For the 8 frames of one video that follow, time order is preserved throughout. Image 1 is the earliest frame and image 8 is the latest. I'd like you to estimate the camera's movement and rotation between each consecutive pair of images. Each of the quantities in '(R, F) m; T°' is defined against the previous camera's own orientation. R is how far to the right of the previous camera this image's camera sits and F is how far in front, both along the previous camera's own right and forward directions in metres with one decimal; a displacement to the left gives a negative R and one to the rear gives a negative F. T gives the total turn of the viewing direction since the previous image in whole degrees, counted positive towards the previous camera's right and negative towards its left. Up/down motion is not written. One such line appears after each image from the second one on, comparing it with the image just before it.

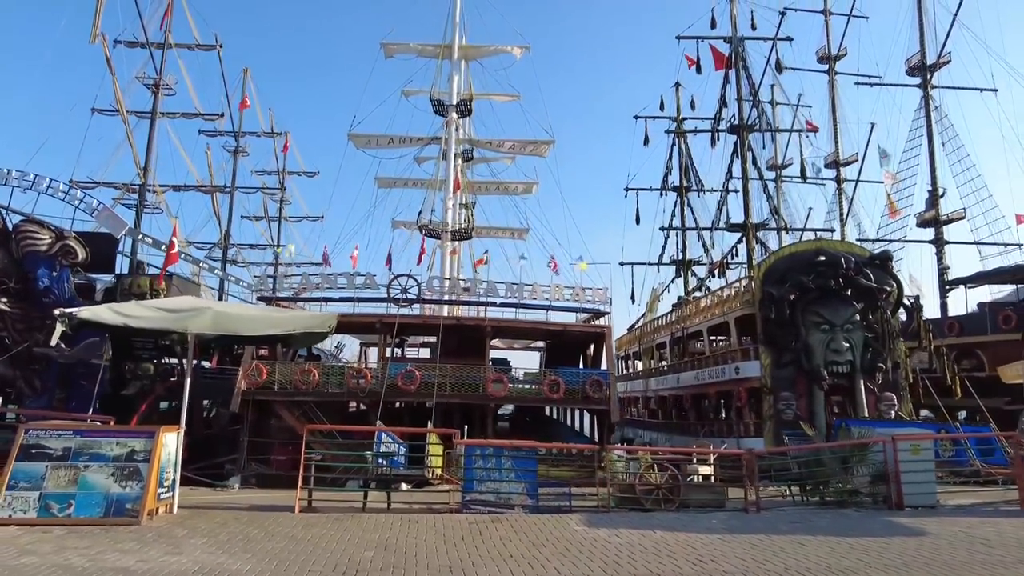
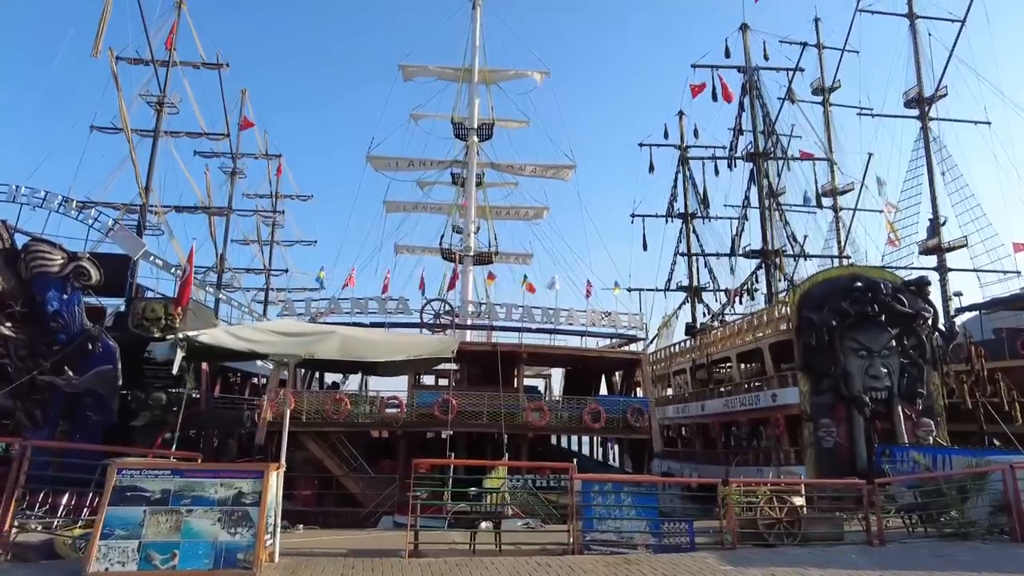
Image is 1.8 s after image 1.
(-2.1, +0.6) m; +3°
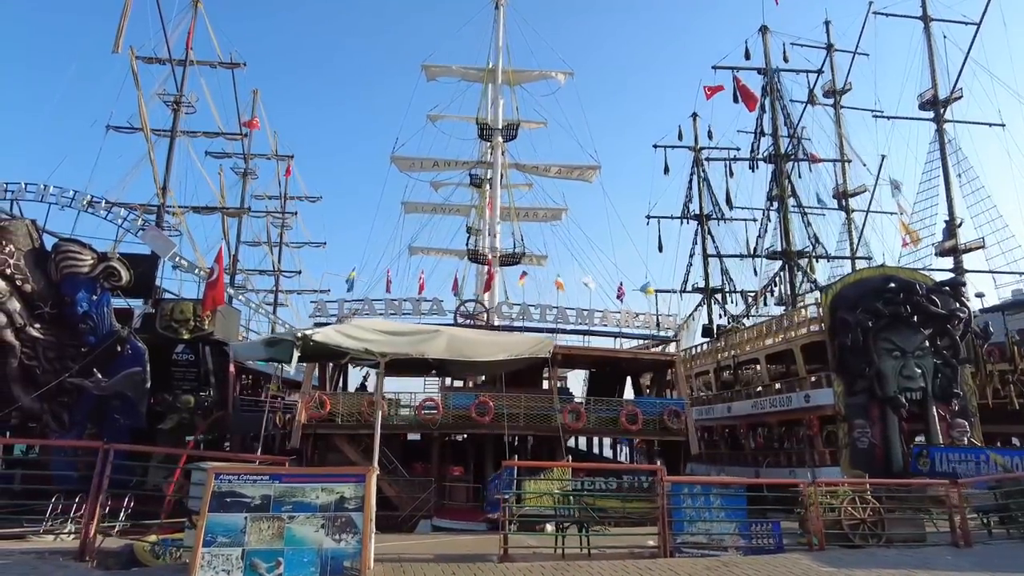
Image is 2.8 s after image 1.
(-1.3, +0.2) m; +1°
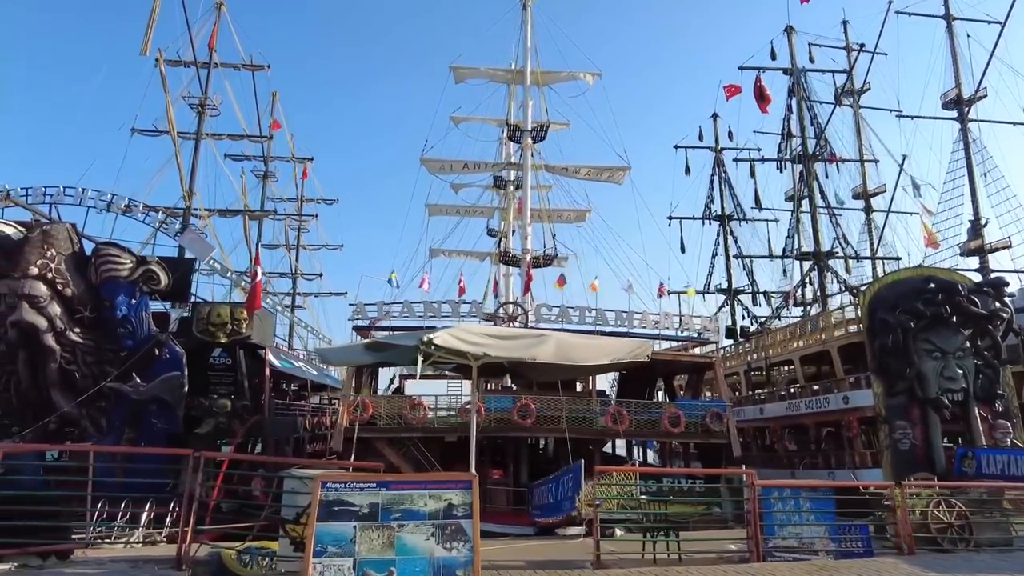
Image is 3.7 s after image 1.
(-1.2, +0.1) m; 0°
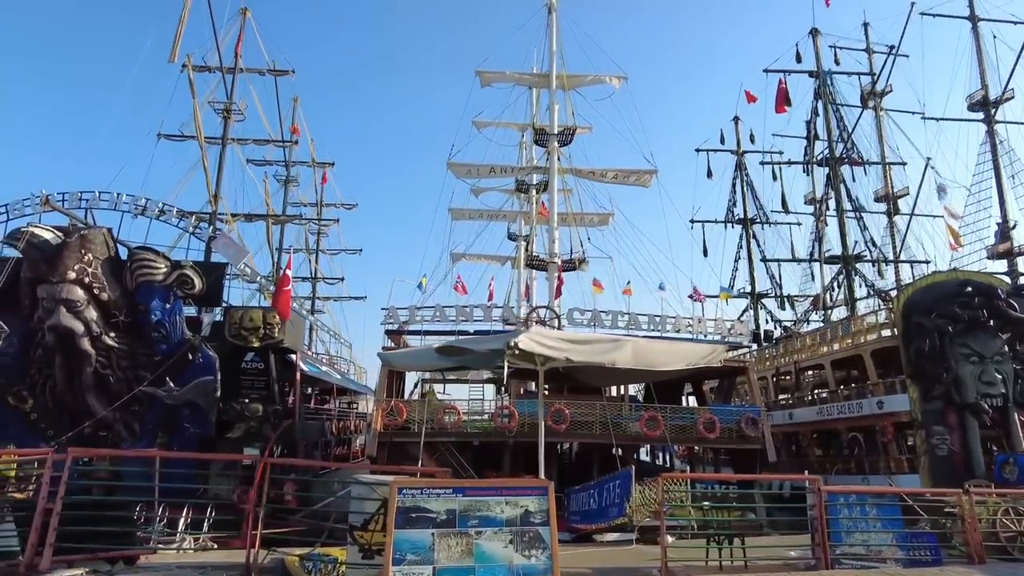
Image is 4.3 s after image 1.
(-0.7, +0.1) m; -1°
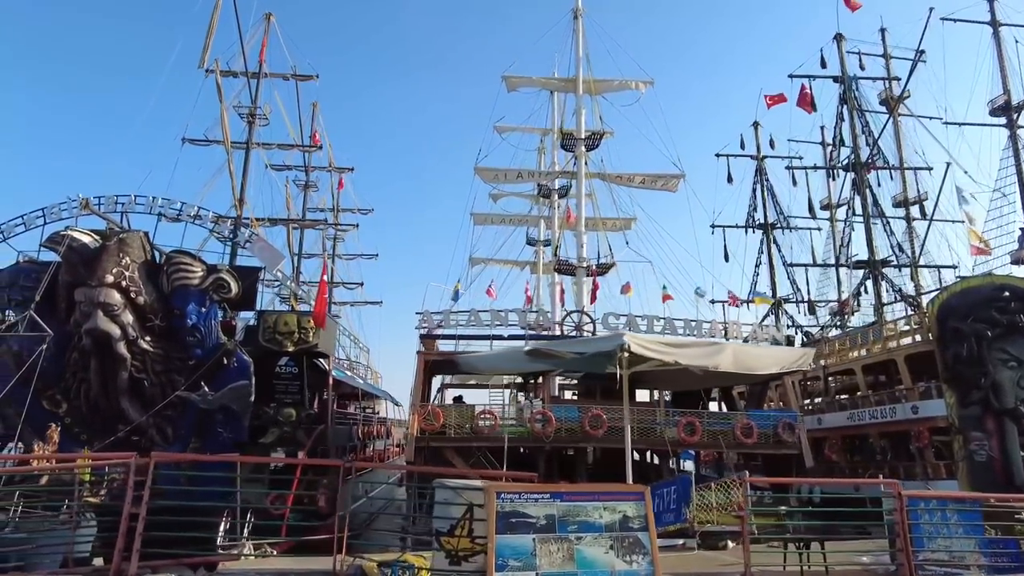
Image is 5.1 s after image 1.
(-1.0, +0.1) m; 0°
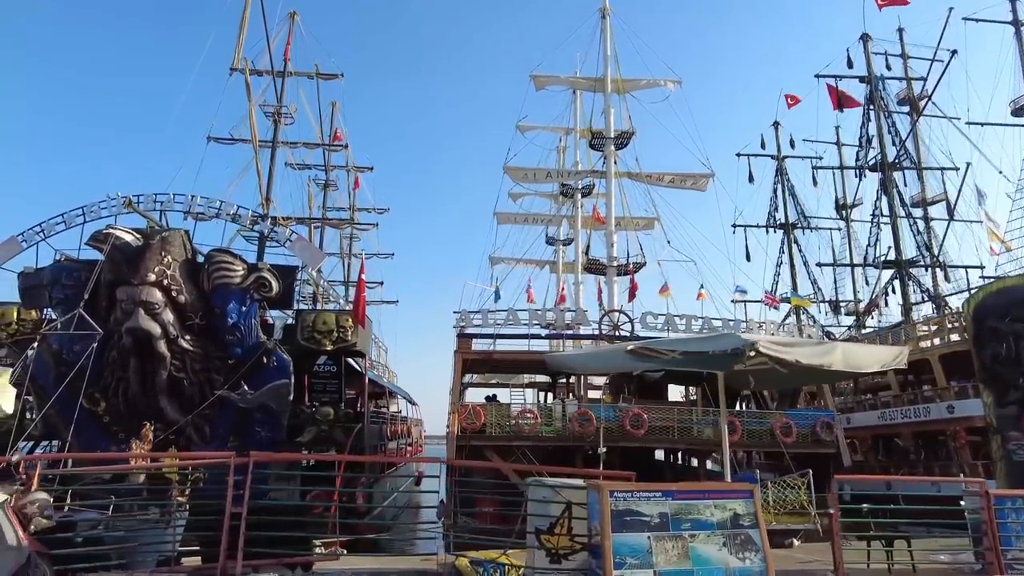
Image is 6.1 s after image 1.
(-1.2, 0.0) m; 0°
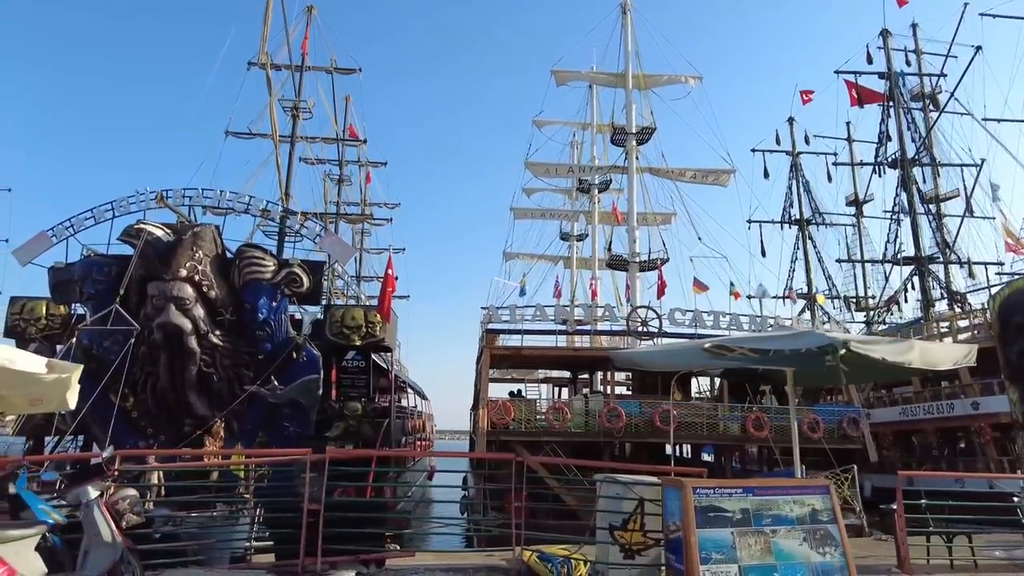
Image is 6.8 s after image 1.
(-0.9, 0.0) m; 0°
